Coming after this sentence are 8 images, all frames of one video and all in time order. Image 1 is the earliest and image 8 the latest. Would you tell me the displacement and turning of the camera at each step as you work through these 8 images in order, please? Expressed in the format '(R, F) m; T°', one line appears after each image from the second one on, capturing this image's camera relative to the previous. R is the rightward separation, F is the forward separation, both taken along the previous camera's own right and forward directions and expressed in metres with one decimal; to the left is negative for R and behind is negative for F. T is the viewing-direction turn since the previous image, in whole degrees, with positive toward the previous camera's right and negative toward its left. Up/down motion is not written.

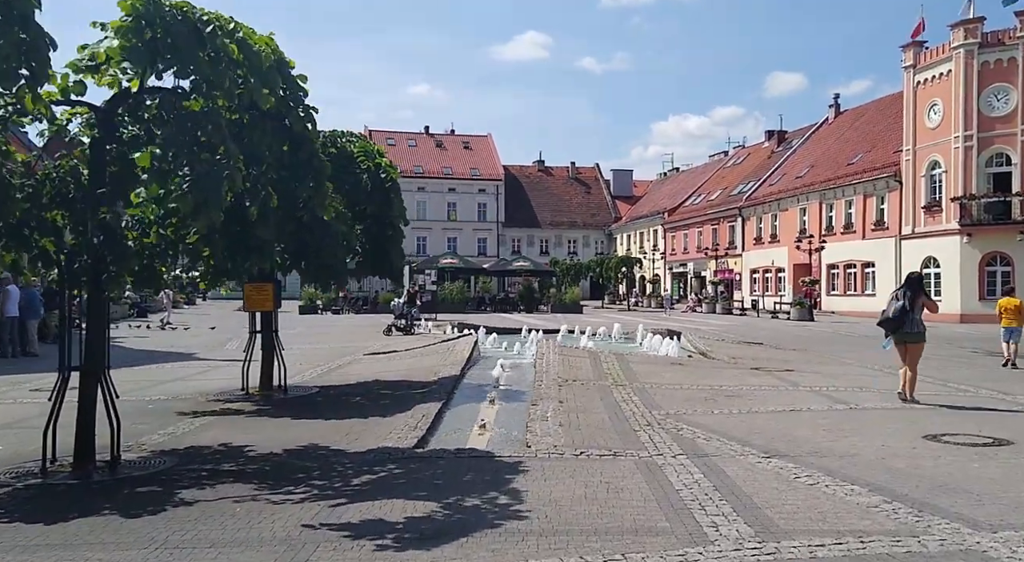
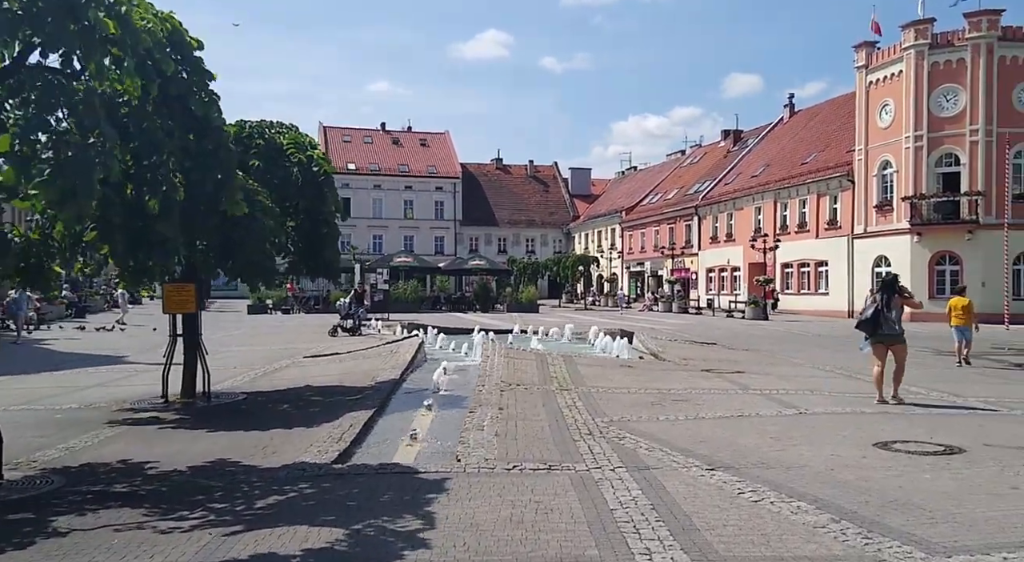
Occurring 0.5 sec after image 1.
(+0.3, +0.6) m; +3°
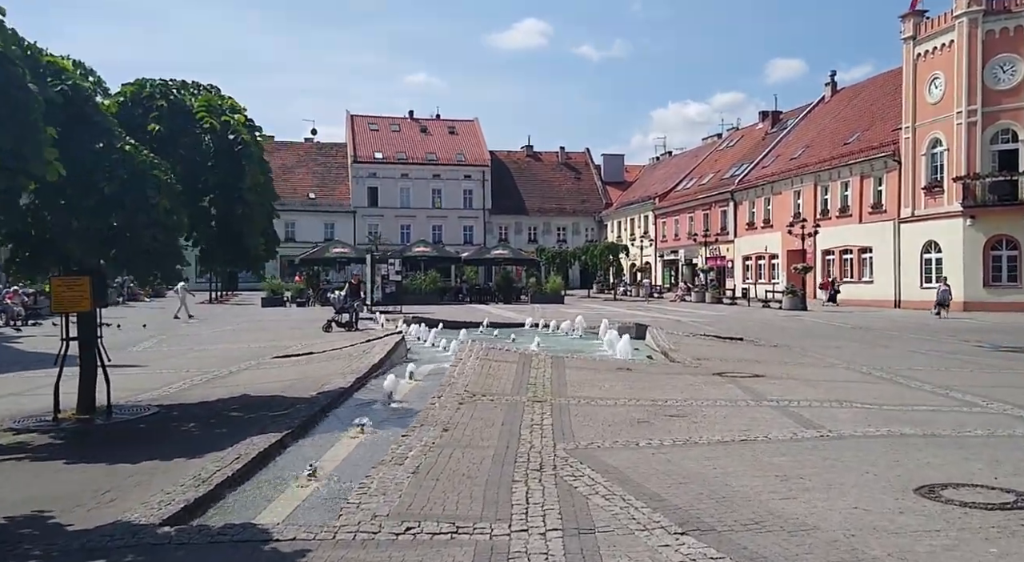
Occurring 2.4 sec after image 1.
(+1.1, +2.2) m; -3°
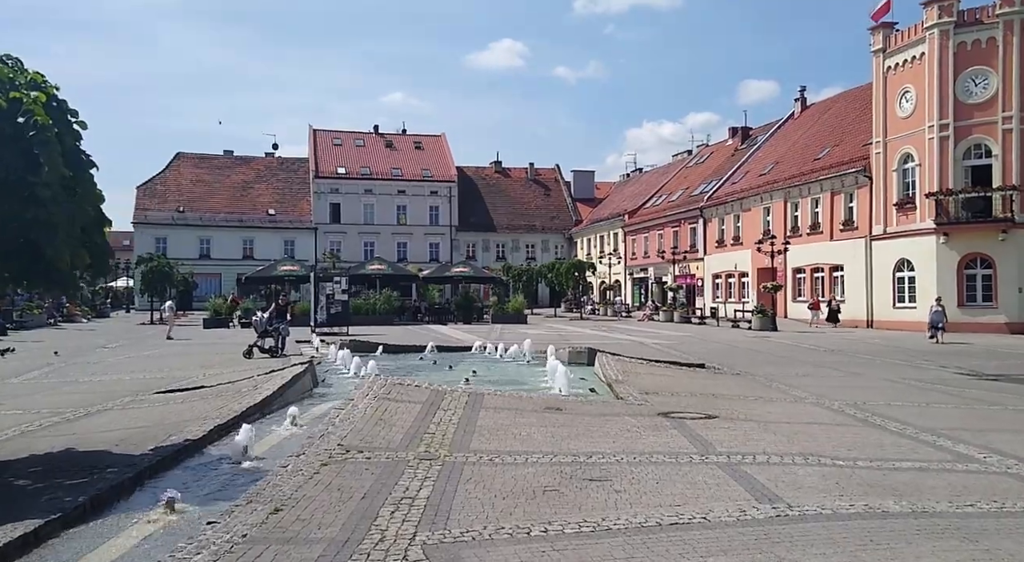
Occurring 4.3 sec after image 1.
(+1.0, +2.2) m; +2°
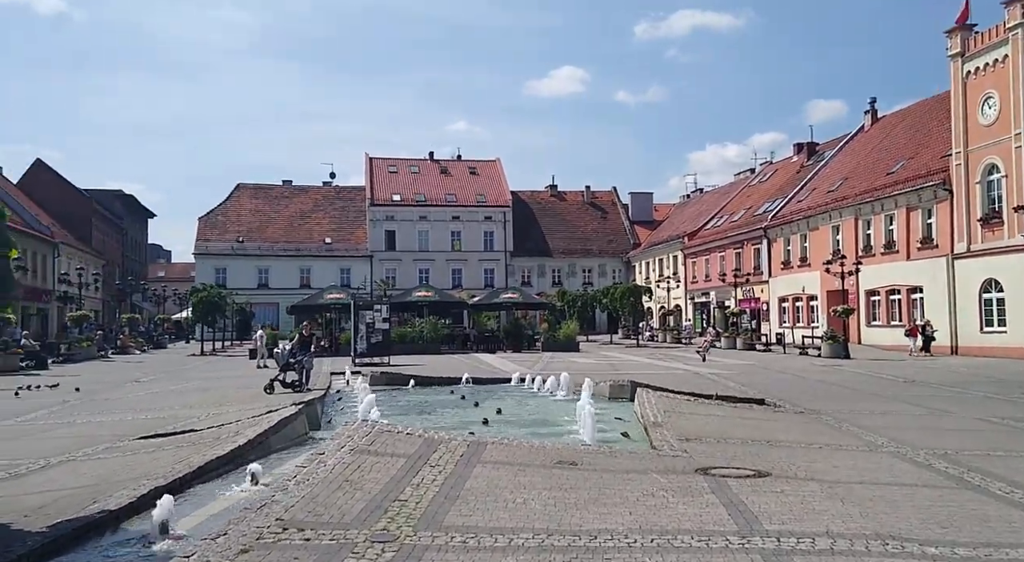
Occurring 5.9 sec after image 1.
(+0.7, +1.9) m; -5°
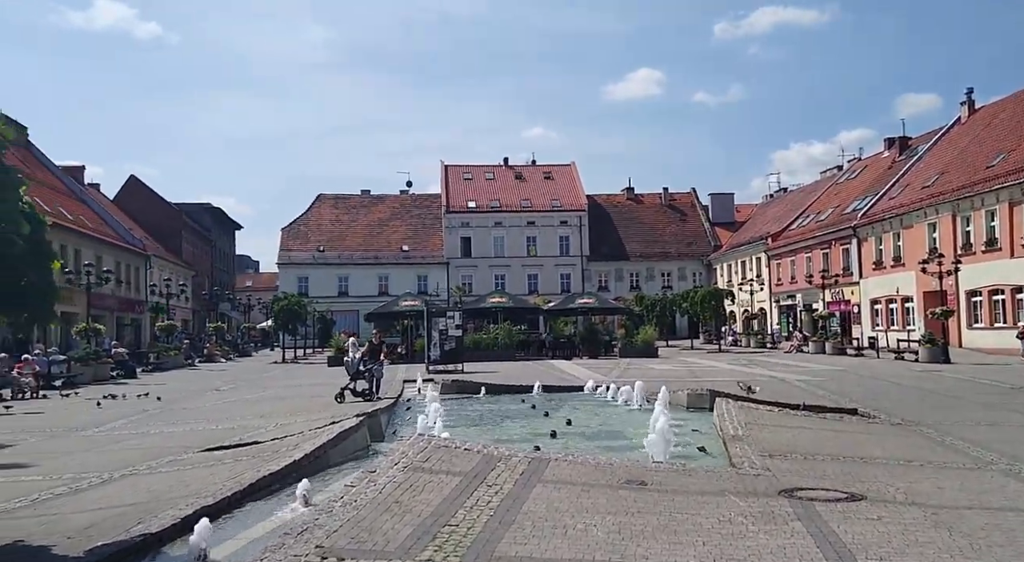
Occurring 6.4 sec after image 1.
(+0.2, +0.6) m; -6°
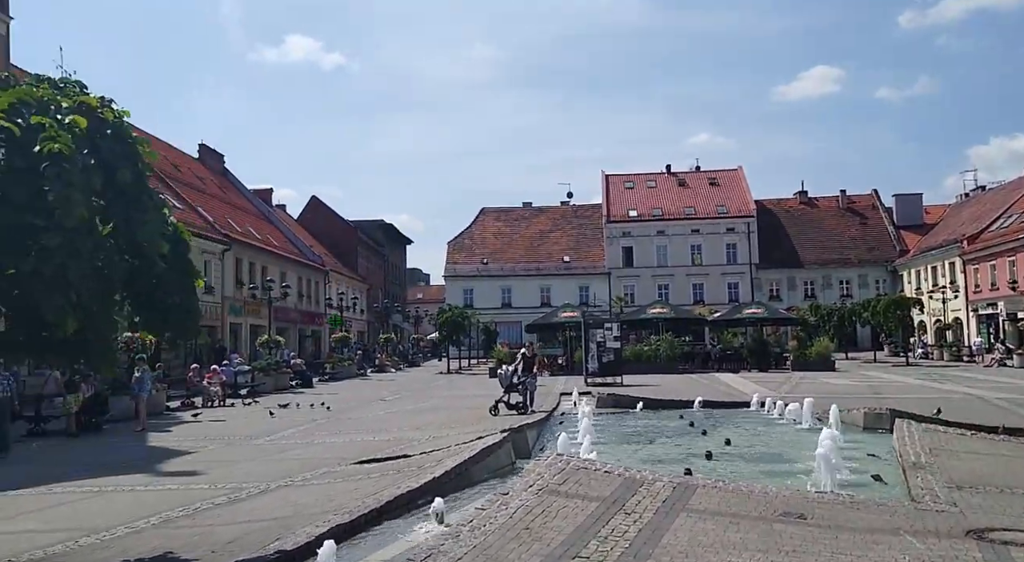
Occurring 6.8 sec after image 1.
(+0.3, +0.5) m; -12°
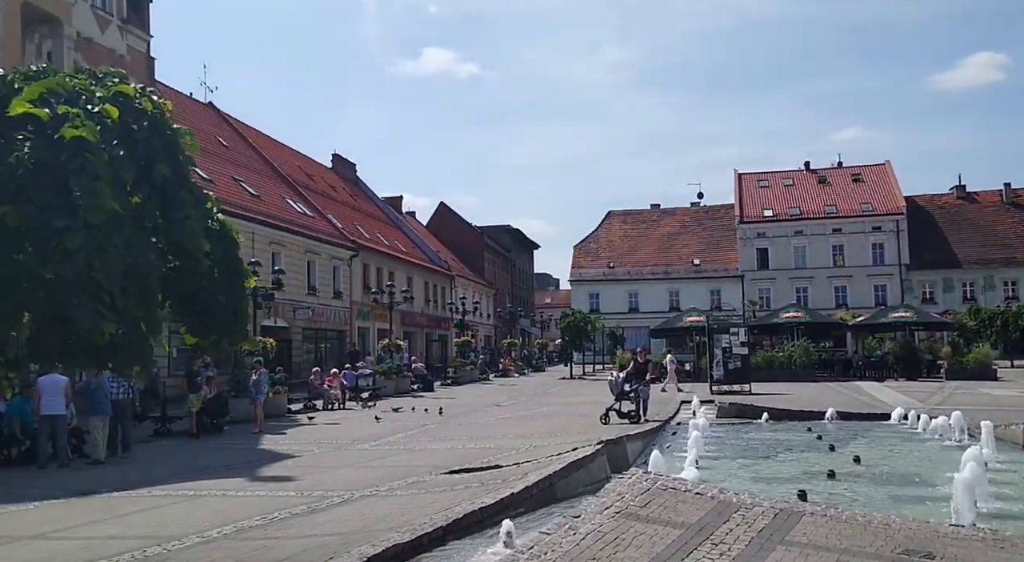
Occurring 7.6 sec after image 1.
(+0.6, +0.7) m; -10°
